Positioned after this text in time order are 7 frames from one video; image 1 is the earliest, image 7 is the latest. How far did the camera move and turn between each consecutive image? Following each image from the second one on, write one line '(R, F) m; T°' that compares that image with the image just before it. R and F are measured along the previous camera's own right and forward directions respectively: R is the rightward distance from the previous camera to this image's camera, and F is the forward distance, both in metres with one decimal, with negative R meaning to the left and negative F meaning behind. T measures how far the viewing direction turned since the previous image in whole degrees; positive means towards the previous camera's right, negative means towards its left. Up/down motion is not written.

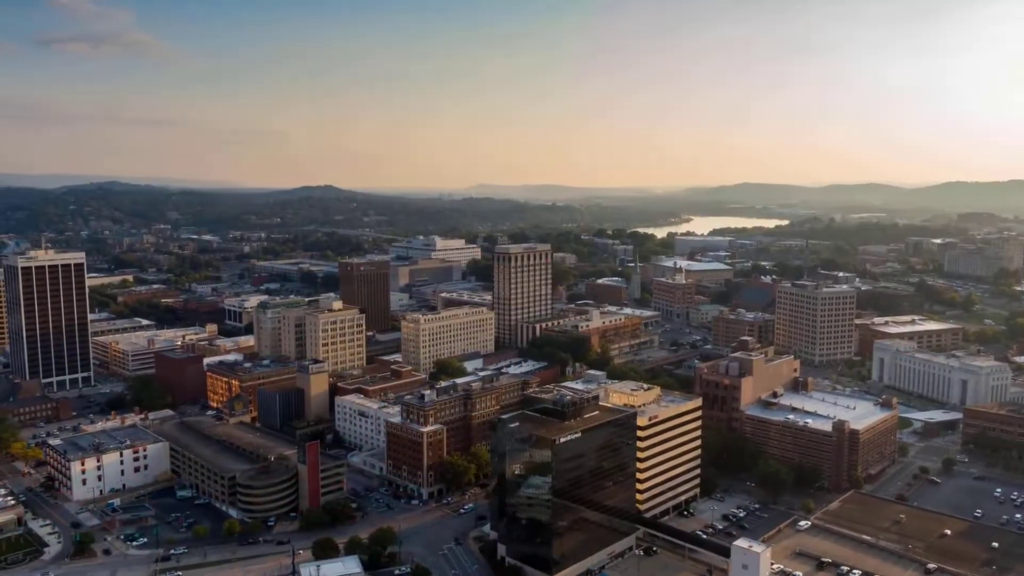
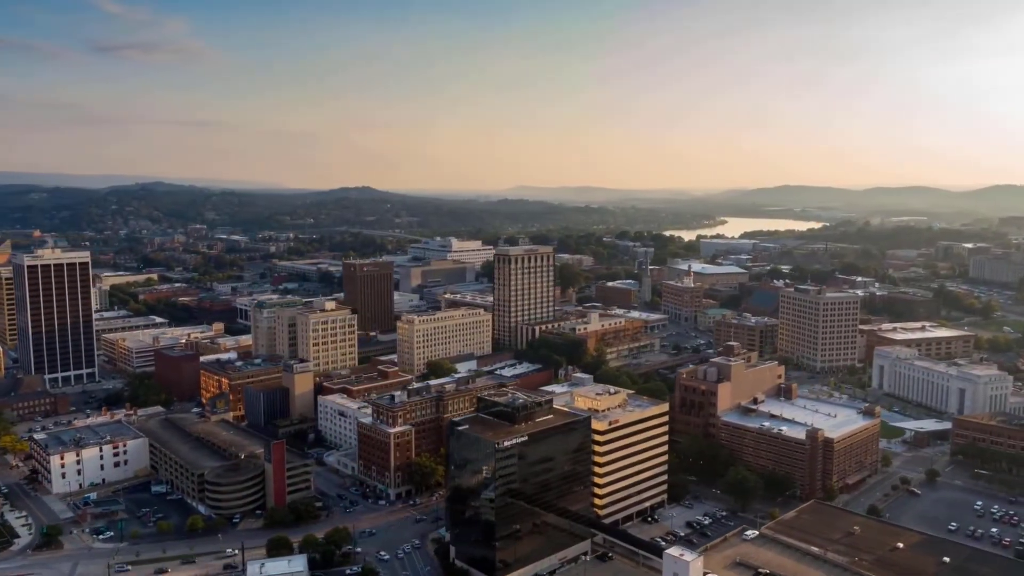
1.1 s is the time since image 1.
(+3.6, +0.1) m; -3°
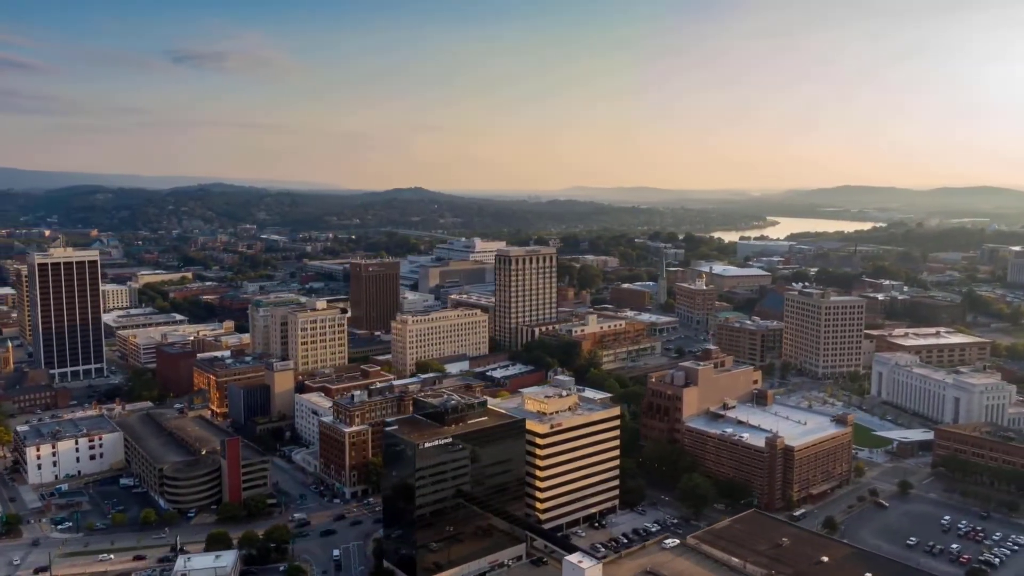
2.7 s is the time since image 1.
(+5.2, +0.3) m; -4°
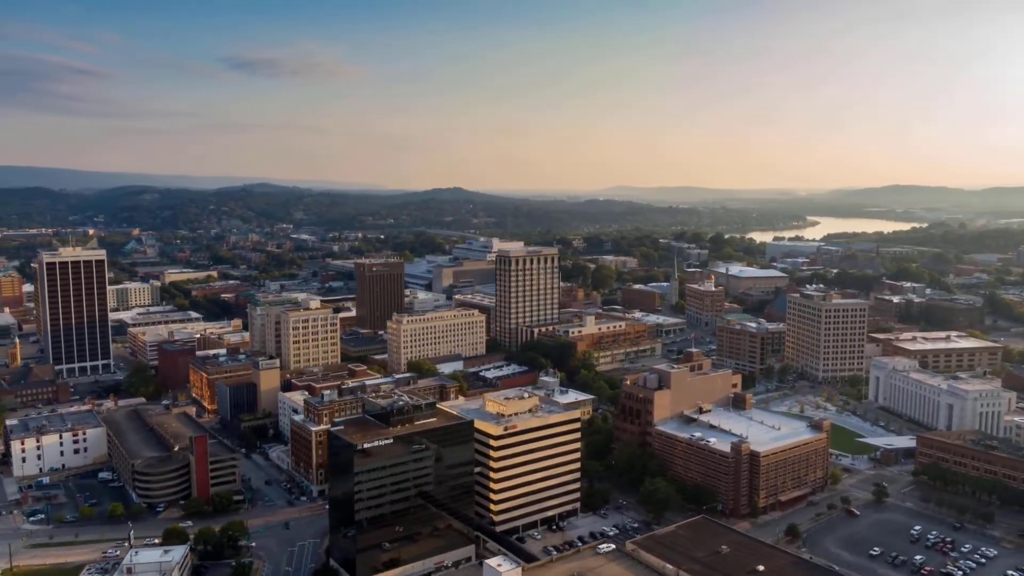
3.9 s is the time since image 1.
(+4.0, +0.2) m; -3°
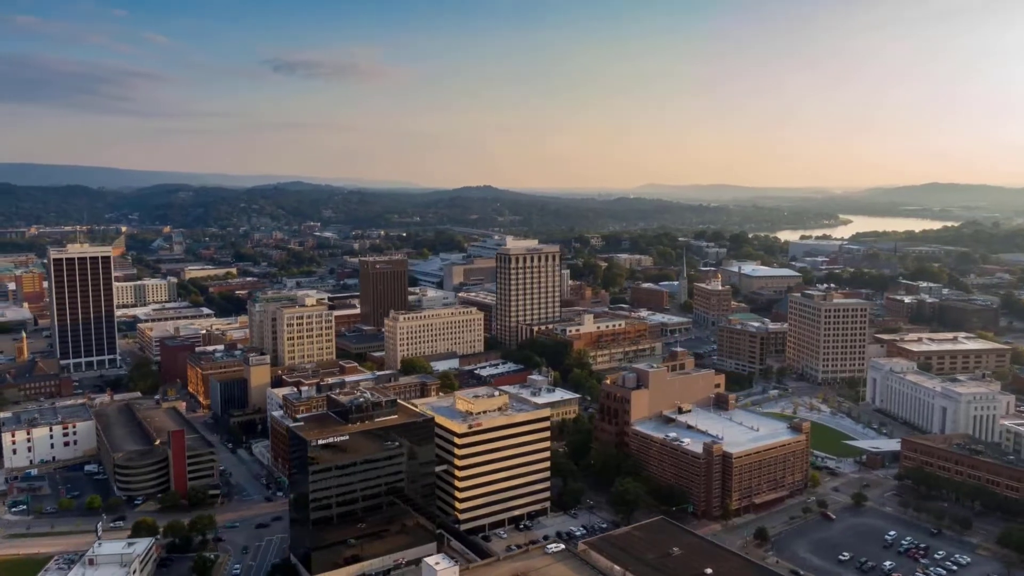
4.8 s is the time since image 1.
(+3.0, +0.2) m; -2°
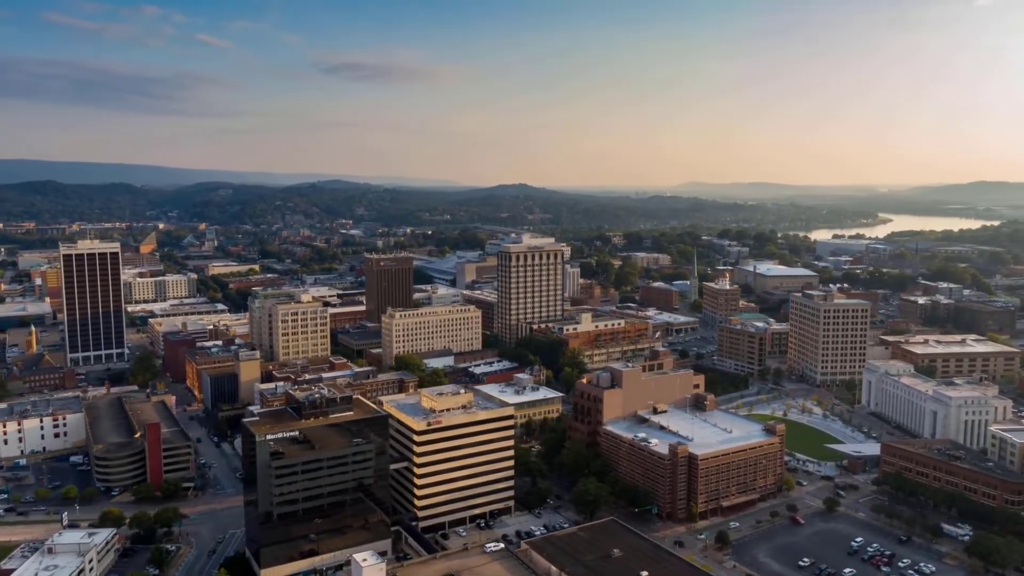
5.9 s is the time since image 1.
(+3.5, +0.2) m; -3°
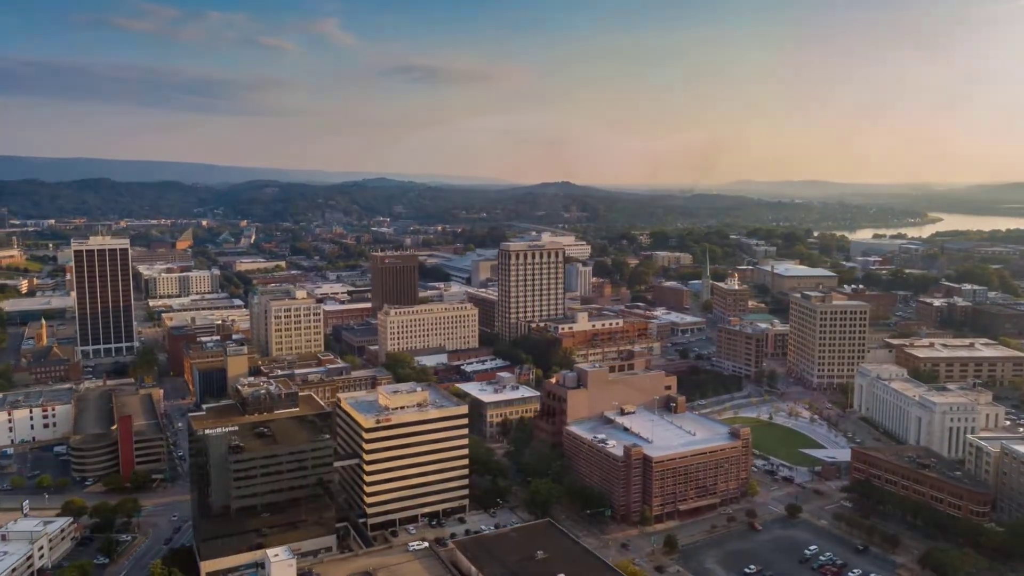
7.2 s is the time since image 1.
(+4.3, +0.3) m; -3°
